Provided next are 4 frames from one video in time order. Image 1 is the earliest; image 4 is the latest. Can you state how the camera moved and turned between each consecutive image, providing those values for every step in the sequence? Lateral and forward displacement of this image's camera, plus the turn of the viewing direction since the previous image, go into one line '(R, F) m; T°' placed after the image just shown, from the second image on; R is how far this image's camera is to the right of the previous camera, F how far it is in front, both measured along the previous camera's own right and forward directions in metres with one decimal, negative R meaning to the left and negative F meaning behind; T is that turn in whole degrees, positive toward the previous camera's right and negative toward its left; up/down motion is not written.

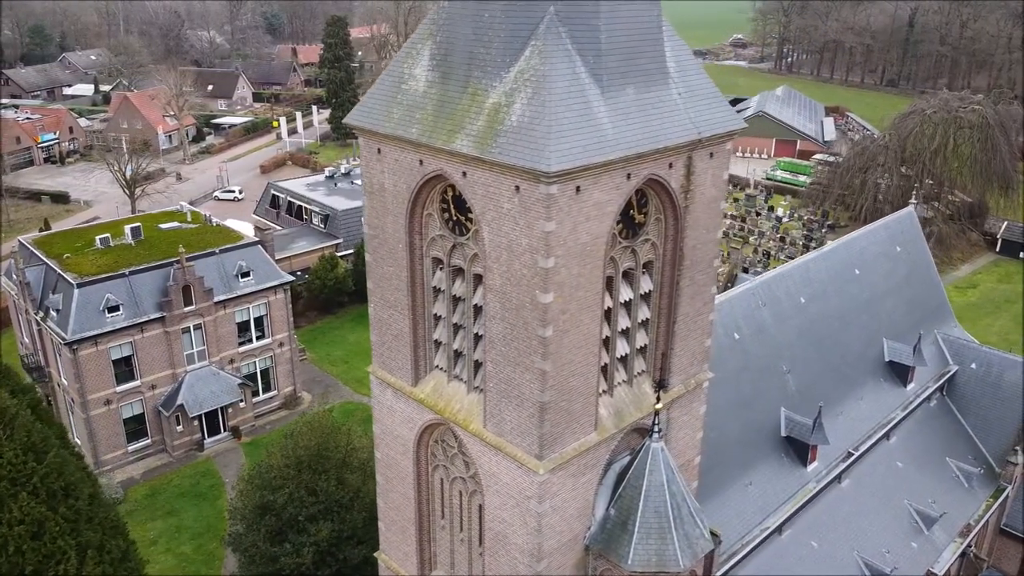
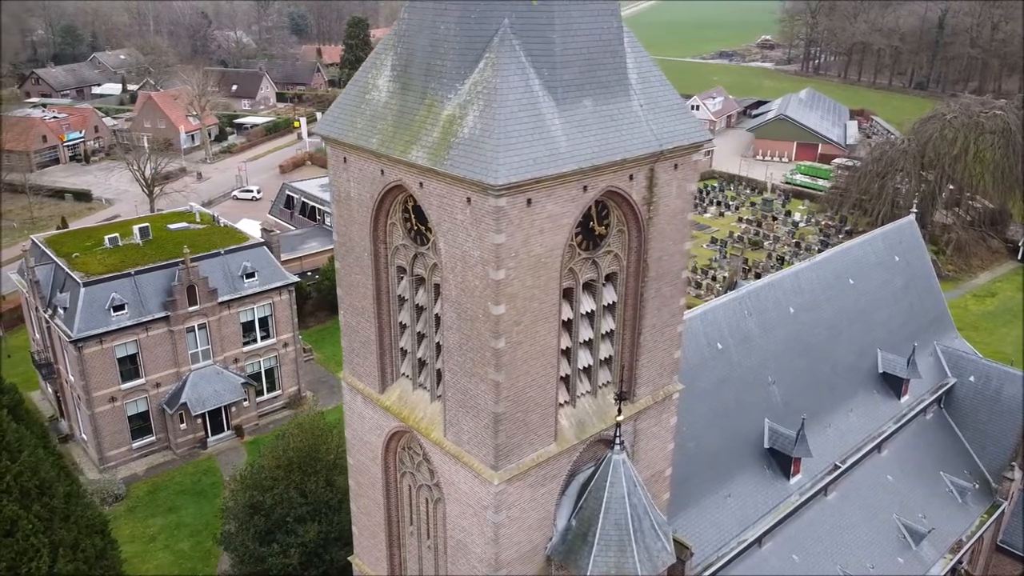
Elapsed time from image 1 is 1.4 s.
(+0.9, 0.0) m; -2°
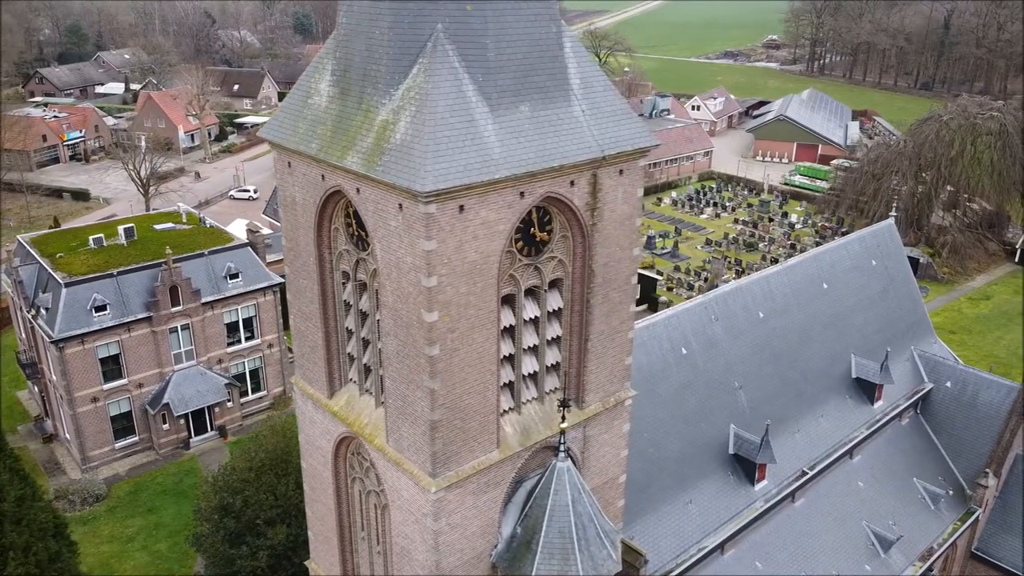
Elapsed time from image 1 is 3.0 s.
(+1.0, +0.1) m; 0°
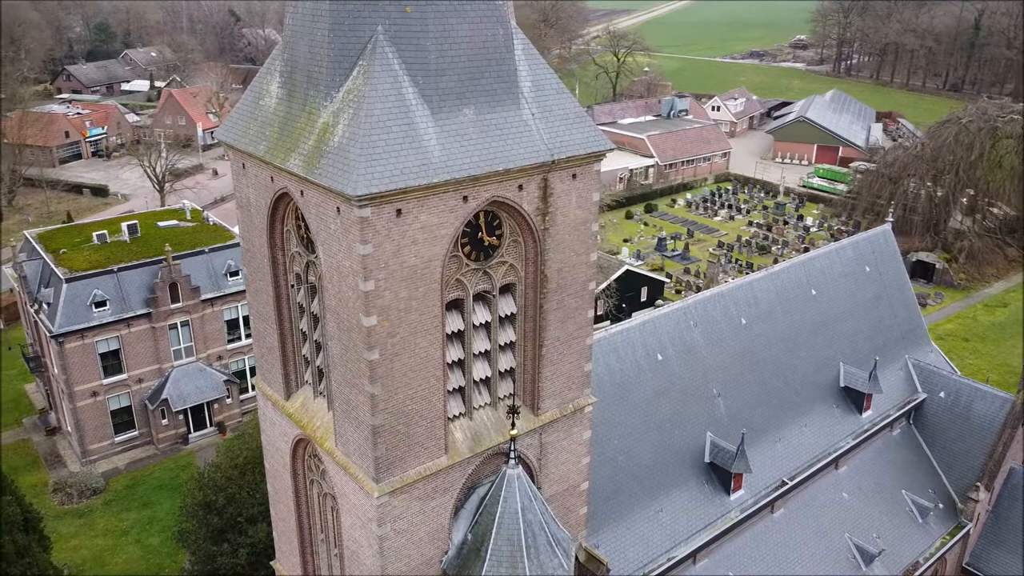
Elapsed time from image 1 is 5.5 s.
(+1.1, +0.1) m; -2°
